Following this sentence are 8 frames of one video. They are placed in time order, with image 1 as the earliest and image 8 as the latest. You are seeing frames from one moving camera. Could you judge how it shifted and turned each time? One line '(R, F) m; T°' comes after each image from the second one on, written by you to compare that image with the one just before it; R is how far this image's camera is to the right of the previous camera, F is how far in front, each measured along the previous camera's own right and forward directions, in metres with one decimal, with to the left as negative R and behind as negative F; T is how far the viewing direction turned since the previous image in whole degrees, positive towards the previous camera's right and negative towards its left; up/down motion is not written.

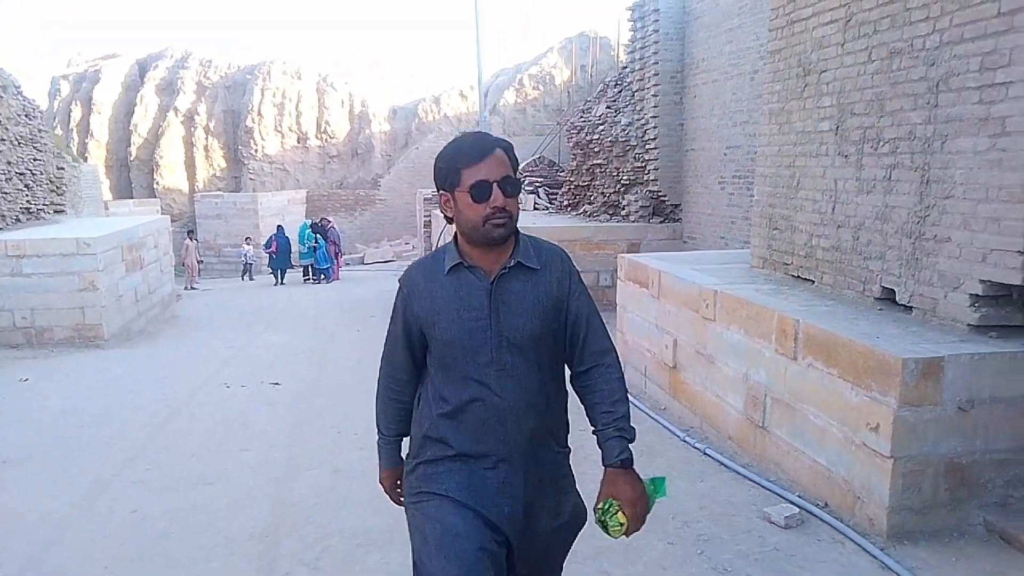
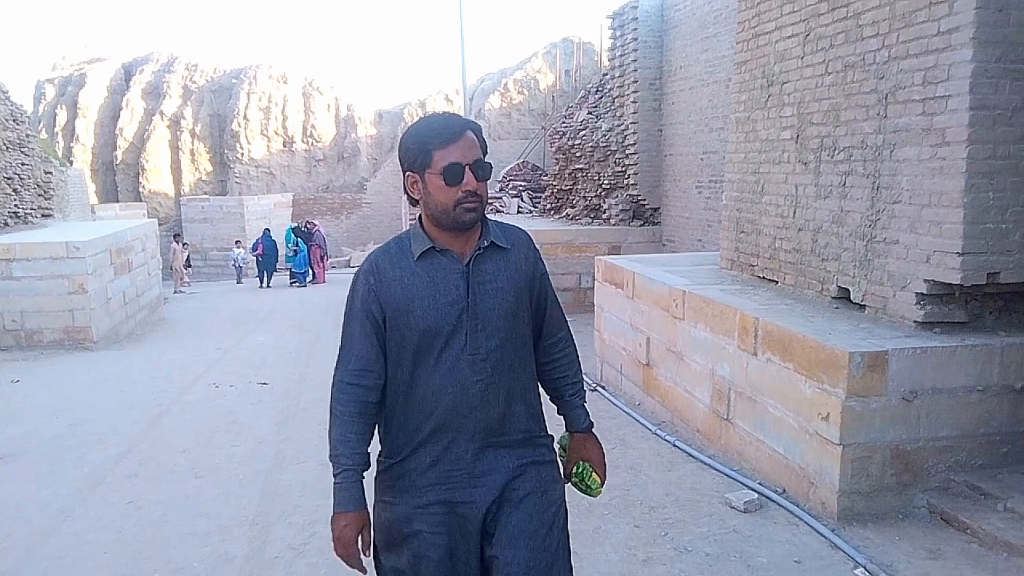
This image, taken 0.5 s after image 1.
(0.0, -0.2) m; +1°
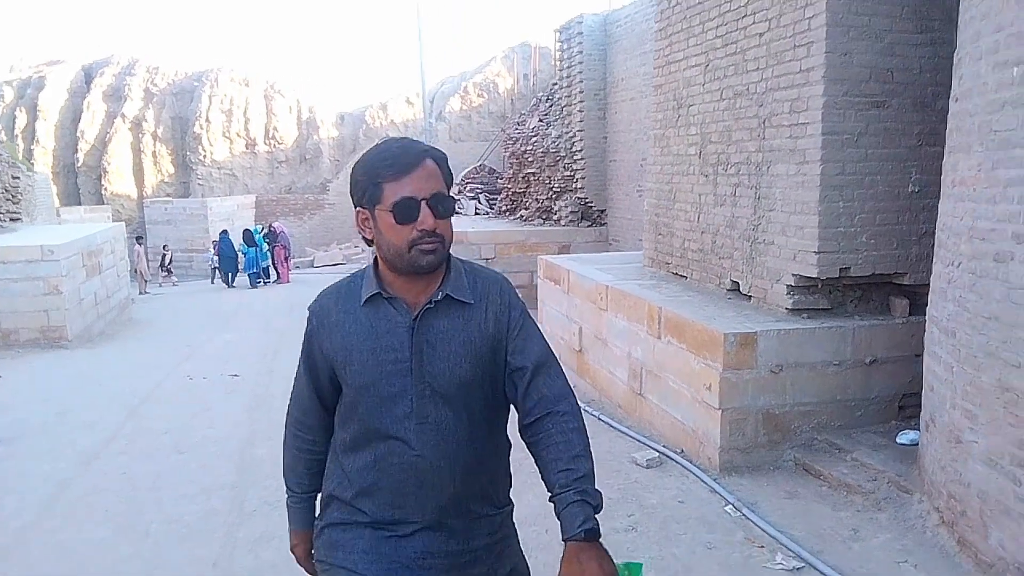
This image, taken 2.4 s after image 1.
(+0.1, -0.7) m; +2°
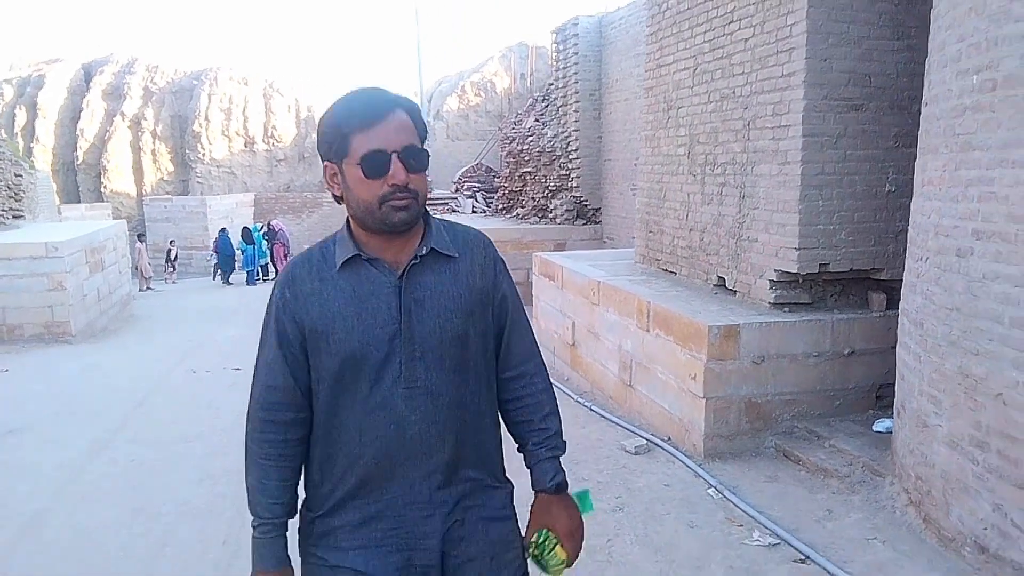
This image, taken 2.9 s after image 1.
(0.0, -0.2) m; 0°
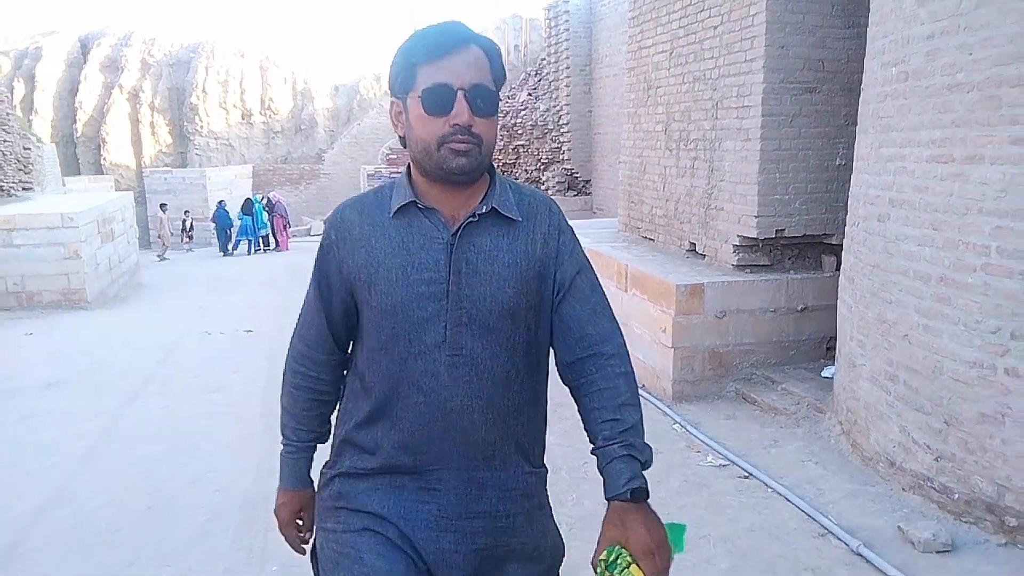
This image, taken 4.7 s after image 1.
(0.0, -0.6) m; 0°
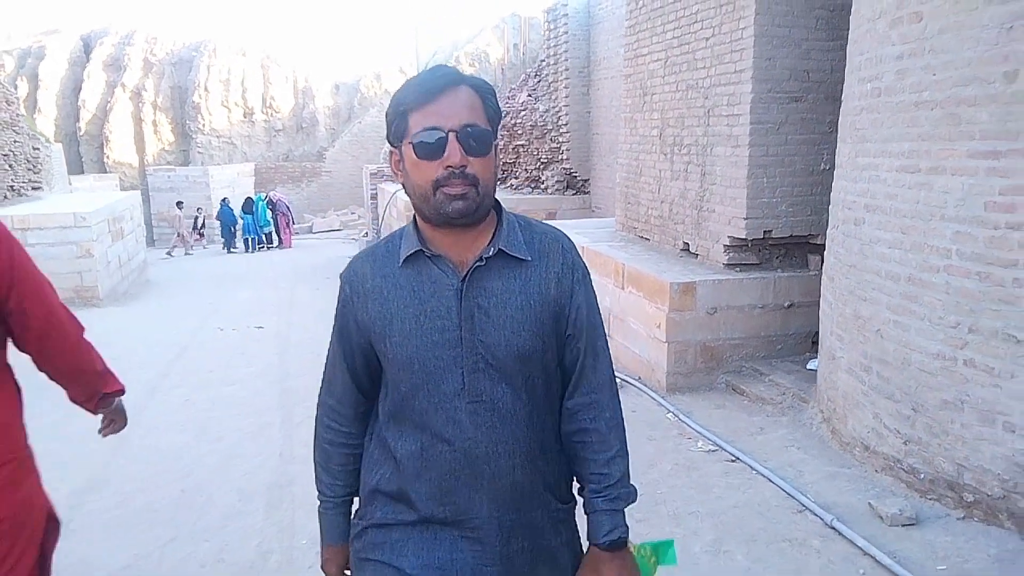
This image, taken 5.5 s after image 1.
(0.0, -0.3) m; 0°
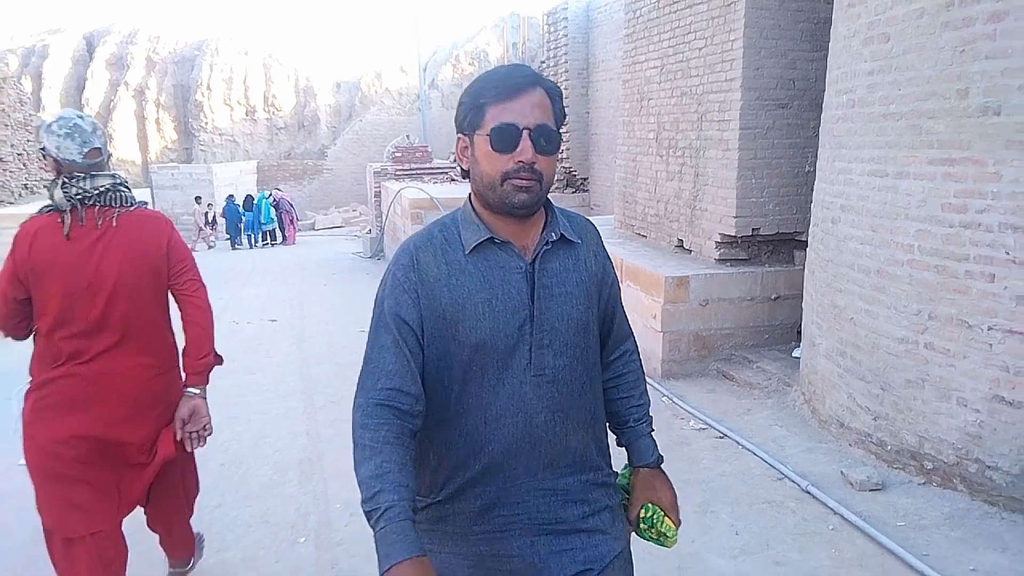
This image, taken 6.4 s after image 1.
(-0.1, -0.4) m; 0°
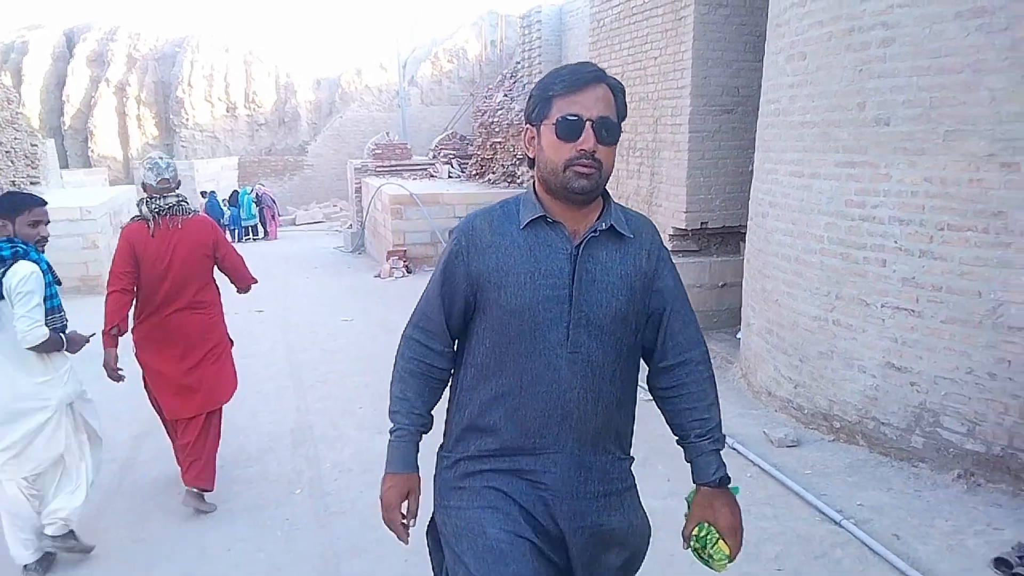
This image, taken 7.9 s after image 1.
(+0.1, -0.6) m; +1°
